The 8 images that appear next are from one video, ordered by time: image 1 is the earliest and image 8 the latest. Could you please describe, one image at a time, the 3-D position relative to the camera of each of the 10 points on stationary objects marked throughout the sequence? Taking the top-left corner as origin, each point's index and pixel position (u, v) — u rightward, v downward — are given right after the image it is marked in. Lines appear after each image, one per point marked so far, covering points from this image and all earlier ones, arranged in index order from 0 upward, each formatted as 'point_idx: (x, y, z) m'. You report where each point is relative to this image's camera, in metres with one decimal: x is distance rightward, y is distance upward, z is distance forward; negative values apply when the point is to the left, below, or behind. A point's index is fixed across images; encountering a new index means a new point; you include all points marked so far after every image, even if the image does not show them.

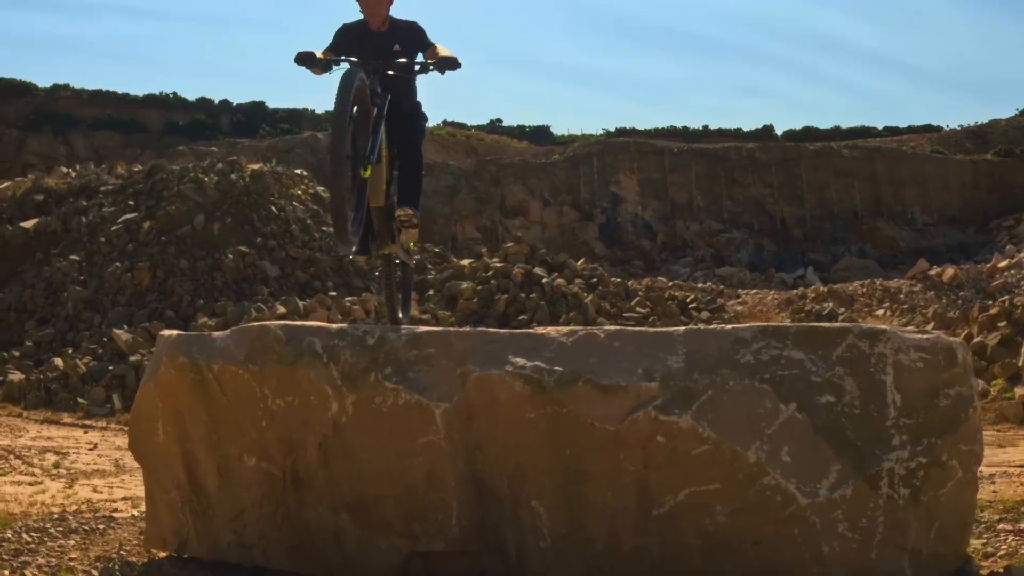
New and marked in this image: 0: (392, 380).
0: (-0.2, -0.2, +2.5) m
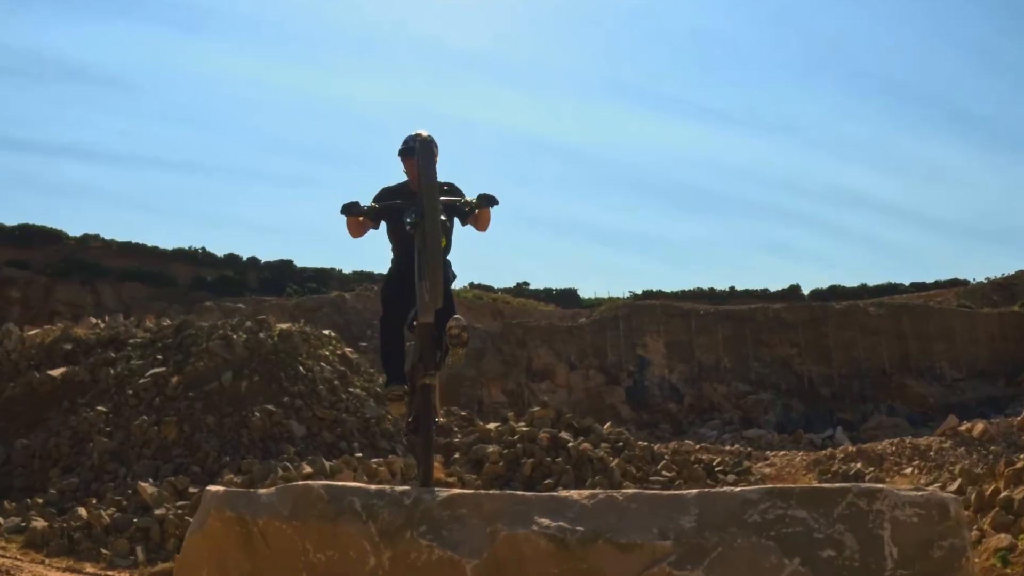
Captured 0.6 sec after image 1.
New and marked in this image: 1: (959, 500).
0: (-0.2, -0.5, +2.5) m
1: (+0.8, -0.4, +2.4) m
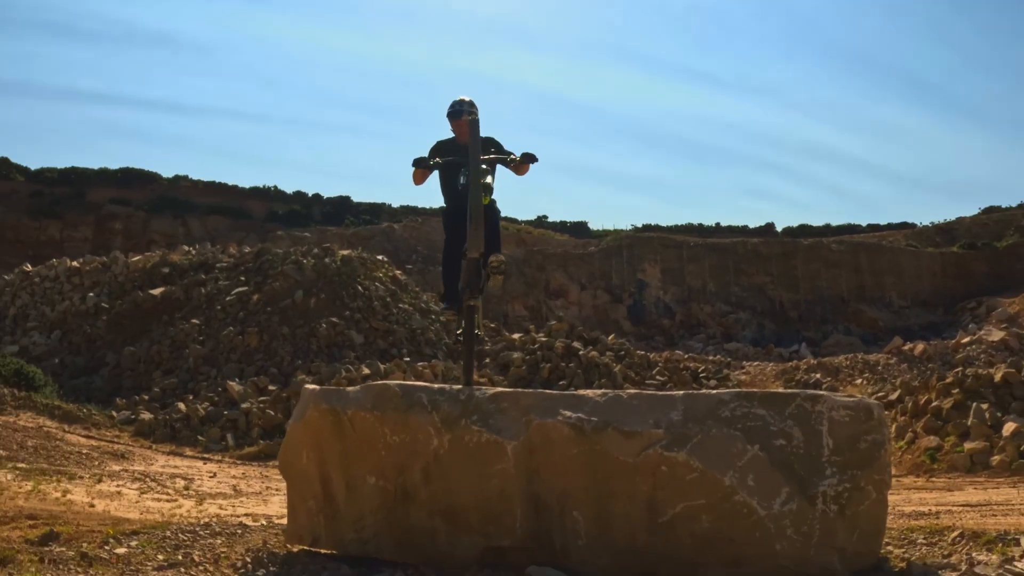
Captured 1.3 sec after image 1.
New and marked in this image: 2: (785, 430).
0: (-0.1, -0.3, +3.3) m
1: (+0.9, -0.3, +3.2) m
2: (+0.7, -0.3, +3.2) m
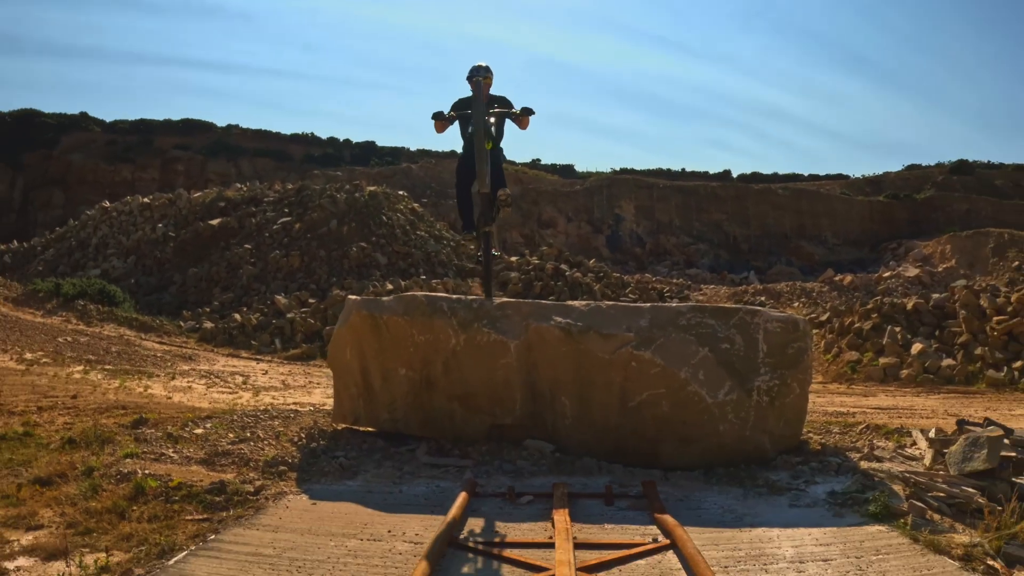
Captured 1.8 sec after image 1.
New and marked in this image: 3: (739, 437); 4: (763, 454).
0: (-0.1, -0.1, +4.2) m
1: (+0.9, -0.1, +4.1) m
2: (+0.7, -0.2, +4.1) m
3: (+0.7, -0.5, +4.1) m
4: (+0.8, -0.5, +4.2) m
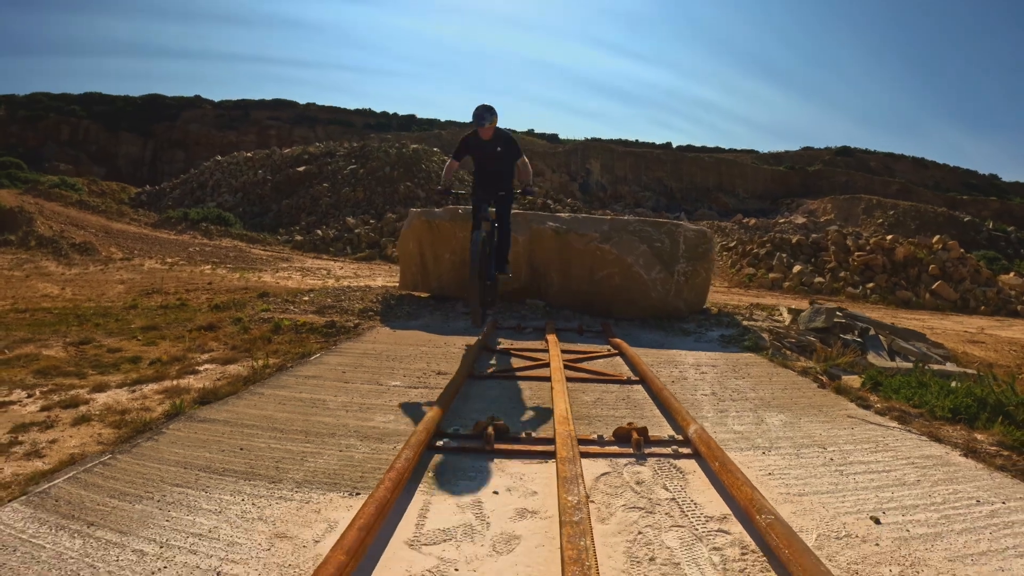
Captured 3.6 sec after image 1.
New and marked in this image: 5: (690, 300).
0: (0.0, +0.3, +6.5) m
1: (+1.0, +0.3, +6.5) m
2: (+0.7, +0.3, +6.5) m
3: (+0.8, -0.1, +6.5) m
4: (+0.8, -0.1, +6.5) m
5: (+0.9, 0.0, +6.5) m
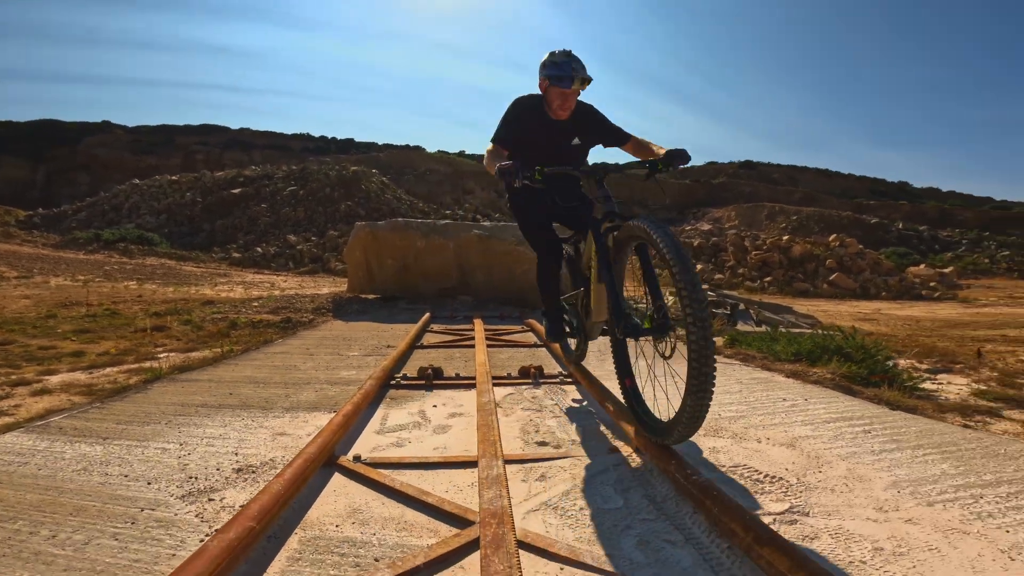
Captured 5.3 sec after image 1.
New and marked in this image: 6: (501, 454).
0: (-0.5, +0.3, +8.0) m
1: (+0.6, +0.4, +8.0) m
2: (+0.3, +0.3, +8.0) m
3: (+0.4, 0.0, +8.0) m
4: (+0.4, -0.1, +8.0) m
5: (+0.5, 0.0, +8.0) m
6: (0.0, -0.4, +3.1) m
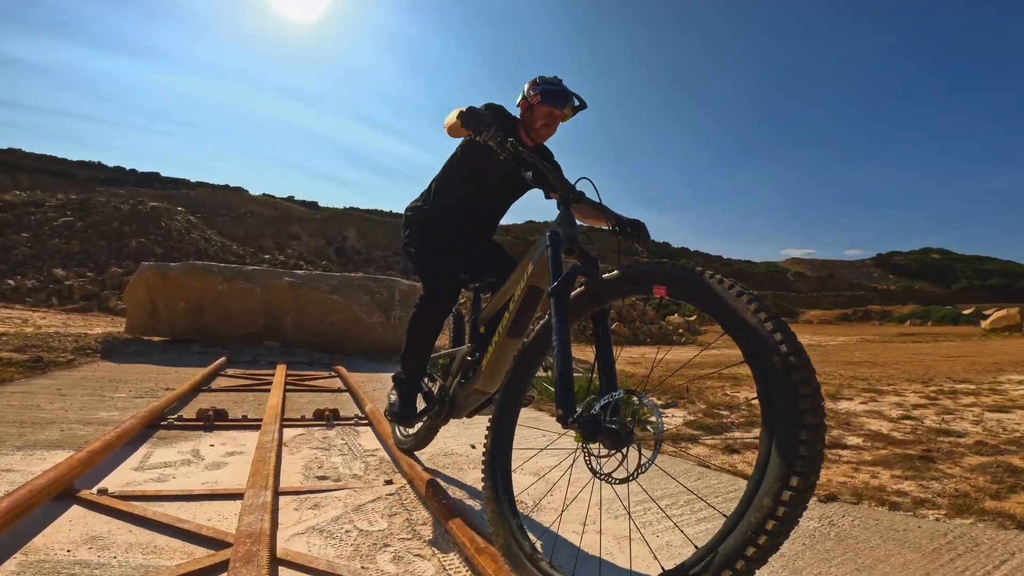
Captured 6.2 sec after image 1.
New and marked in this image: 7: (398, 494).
0: (-1.6, +0.1, +8.0) m
1: (-0.6, 0.0, +8.2) m
2: (-0.9, 0.0, +8.2) m
3: (-0.8, -0.3, +8.1) m
4: (-0.8, -0.4, +8.2) m
5: (-0.7, -0.3, +8.2) m
6: (-0.6, -0.5, +3.2) m
7: (-0.3, -0.5, +3.4) m
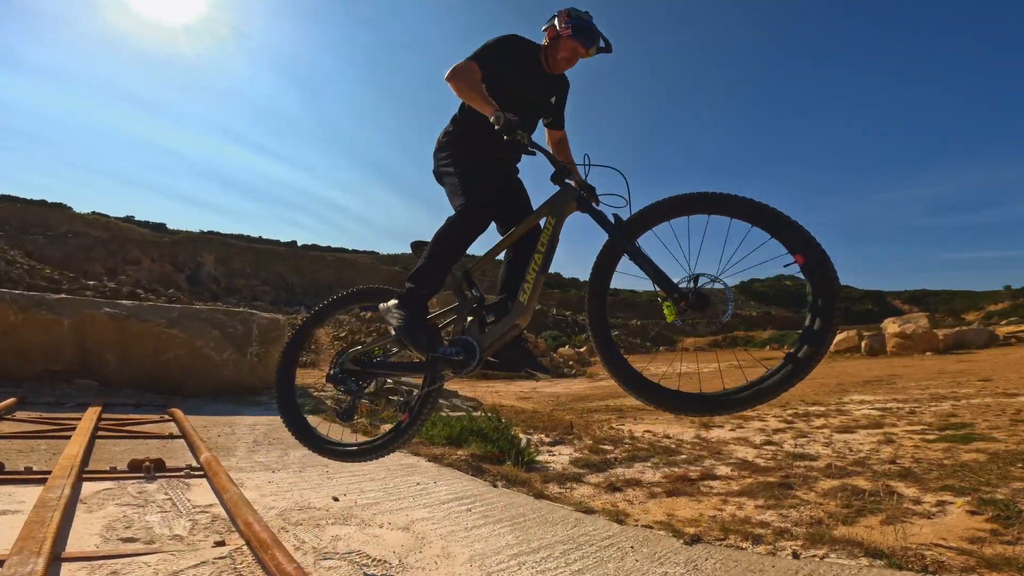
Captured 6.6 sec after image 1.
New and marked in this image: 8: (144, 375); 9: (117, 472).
0: (-2.3, -0.1, +7.0) m
1: (-1.3, -0.1, +7.2) m
2: (-1.6, -0.2, +7.2) m
3: (-1.5, -0.5, +7.1) m
4: (-1.5, -0.5, +7.2) m
5: (-1.5, -0.5, +7.2) m
6: (-0.7, -0.5, +2.3) m
7: (-0.5, -0.6, +2.4) m
8: (-2.0, -0.5, +7.3) m
9: (-1.2, -0.6, +4.1) m
